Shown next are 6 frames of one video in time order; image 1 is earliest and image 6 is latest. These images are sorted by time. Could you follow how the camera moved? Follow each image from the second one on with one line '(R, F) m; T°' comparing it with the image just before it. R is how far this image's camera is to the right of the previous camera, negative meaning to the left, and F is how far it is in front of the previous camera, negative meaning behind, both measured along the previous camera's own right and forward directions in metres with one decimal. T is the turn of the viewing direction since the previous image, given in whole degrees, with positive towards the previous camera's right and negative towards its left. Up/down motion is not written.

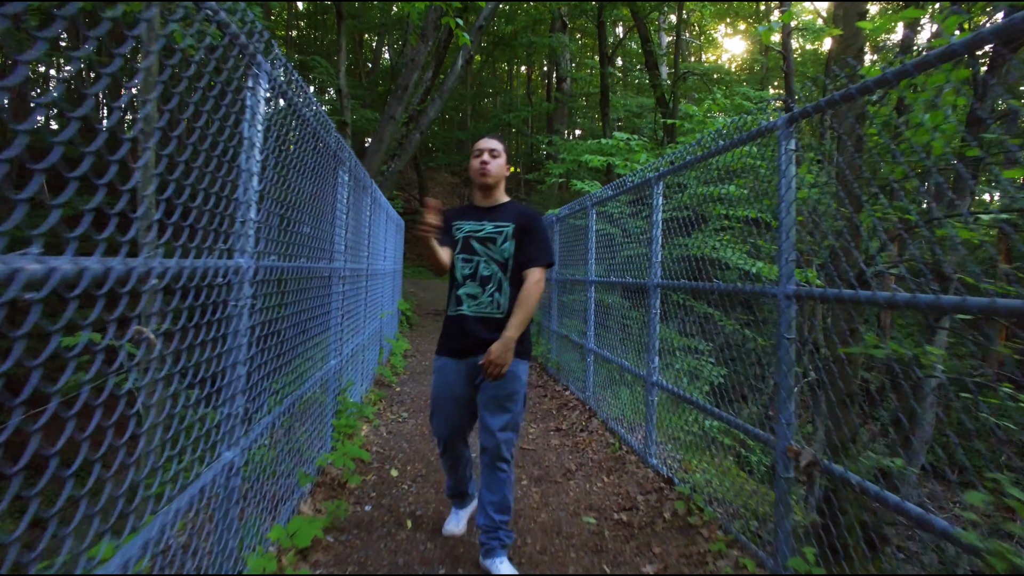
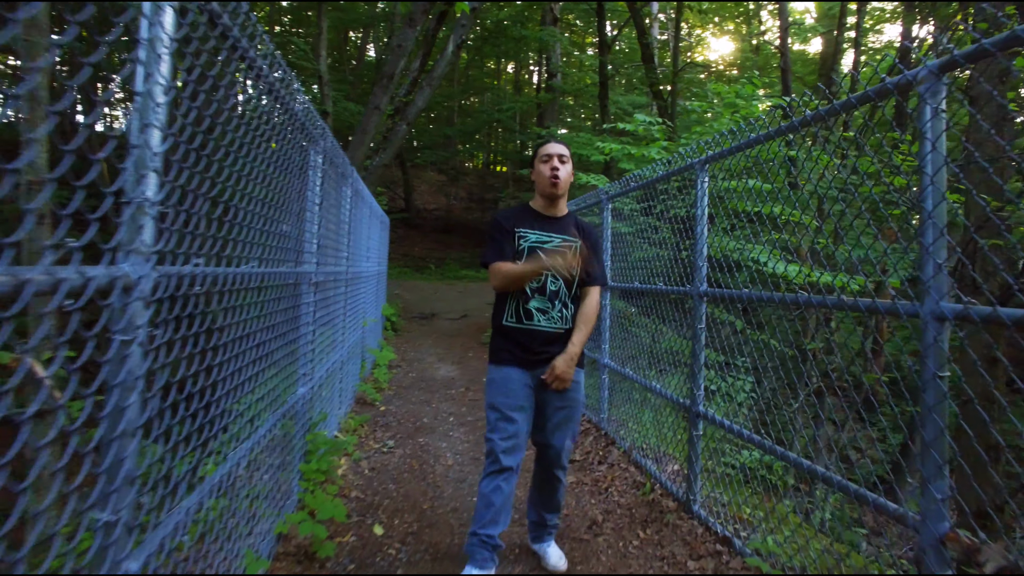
(-0.1, +0.6) m; +1°
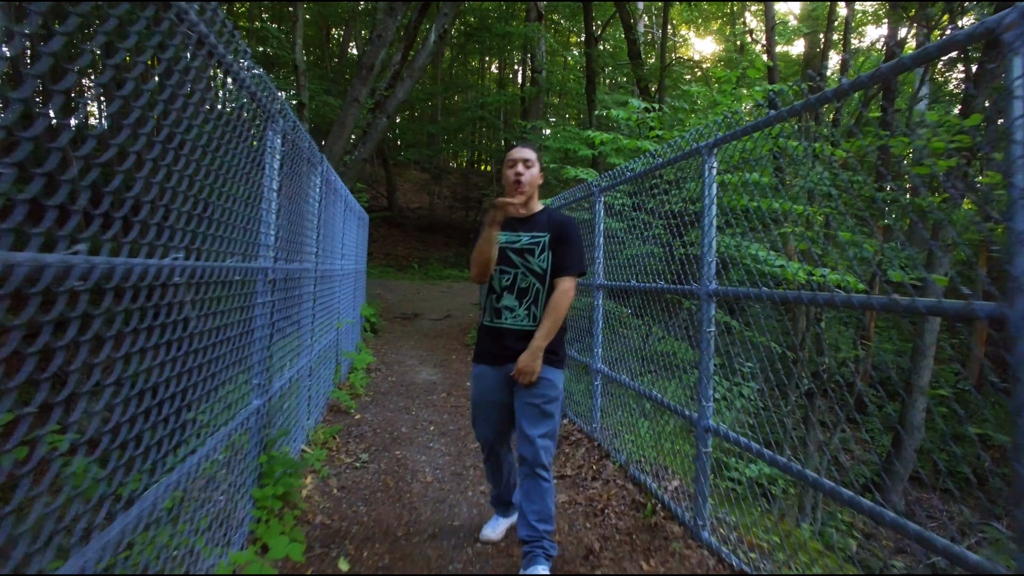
(0.0, +0.3) m; +1°
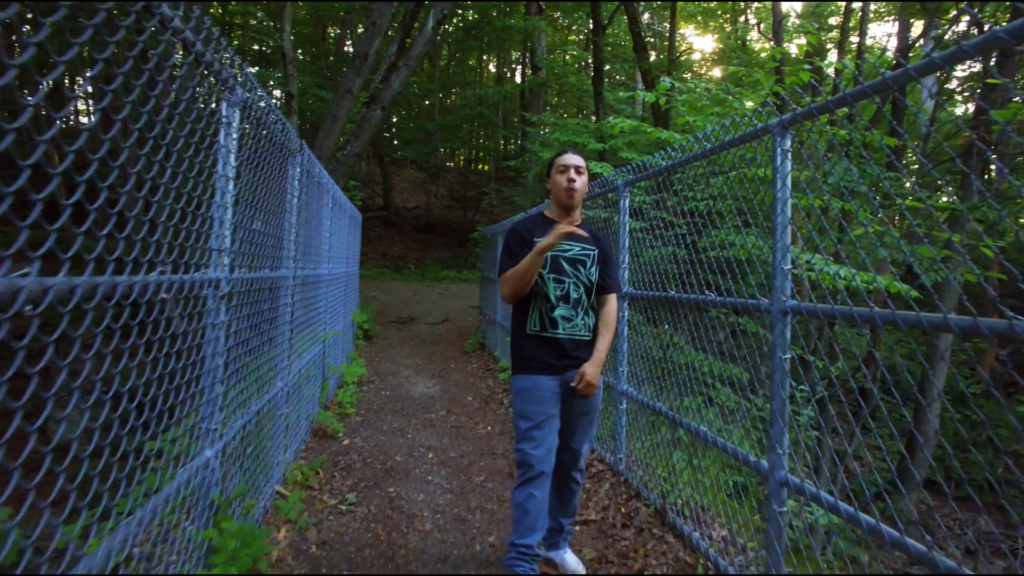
(-0.1, +0.5) m; 0°
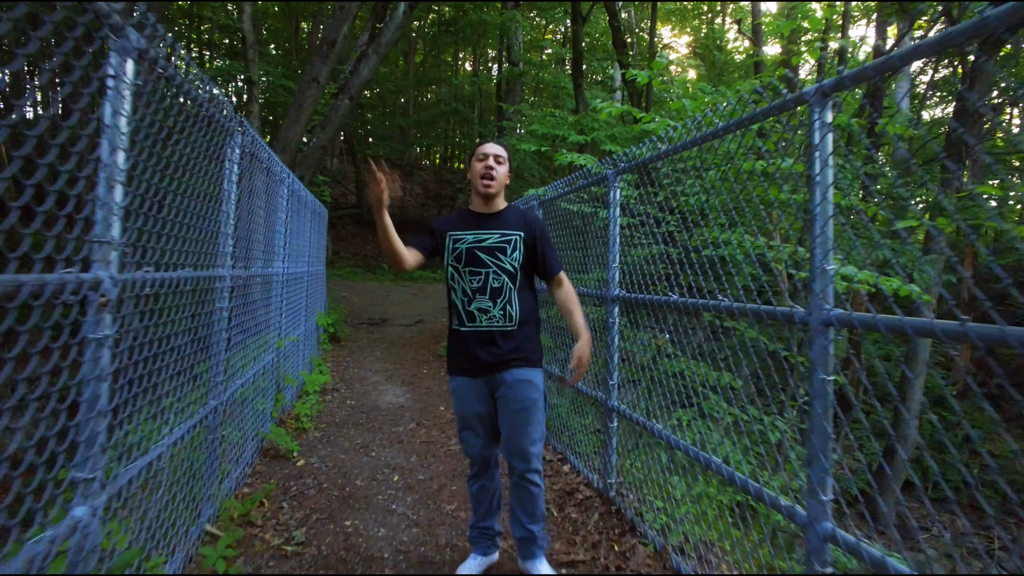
(0.0, +0.4) m; +2°
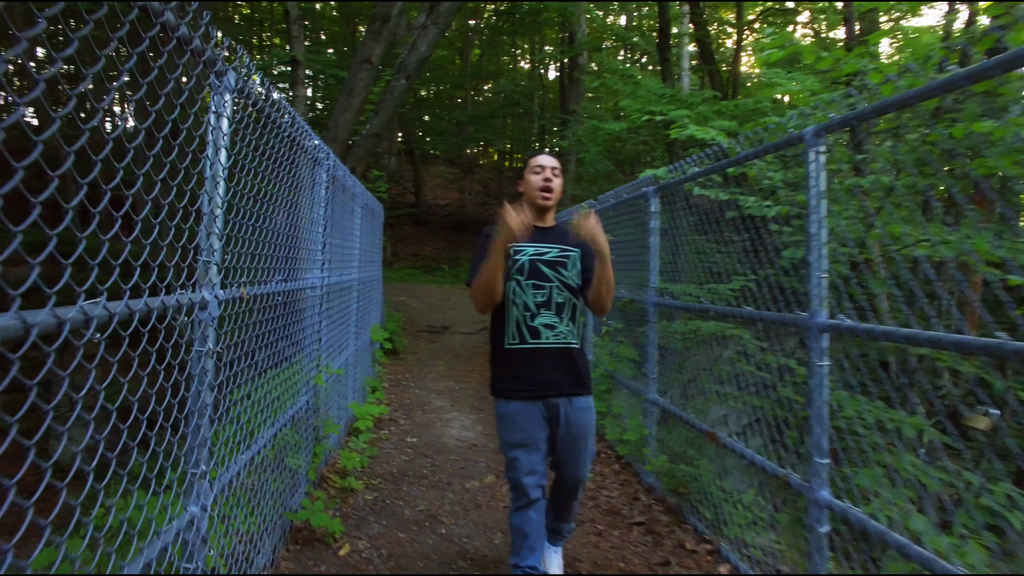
(-0.2, +1.0) m; -5°
